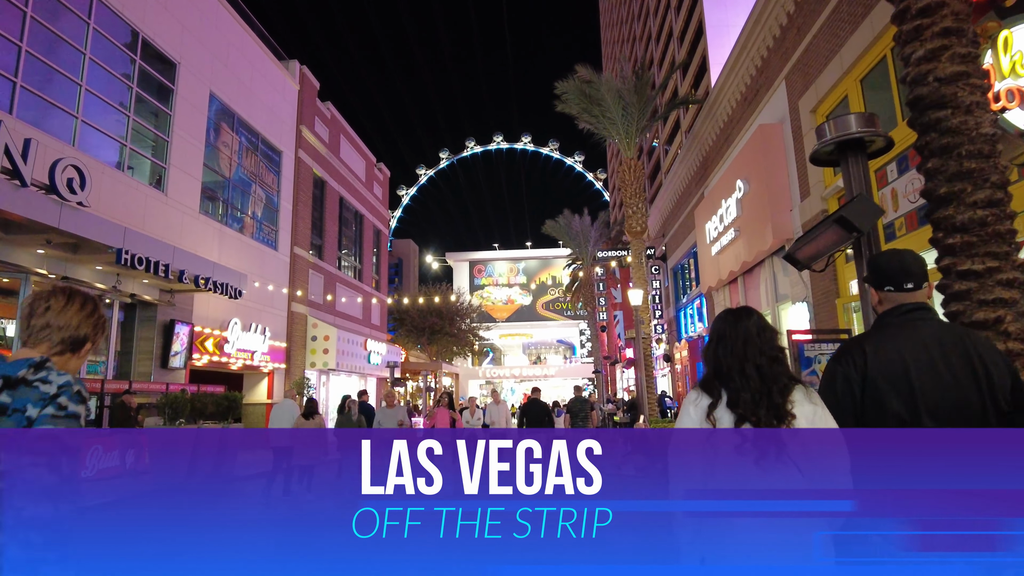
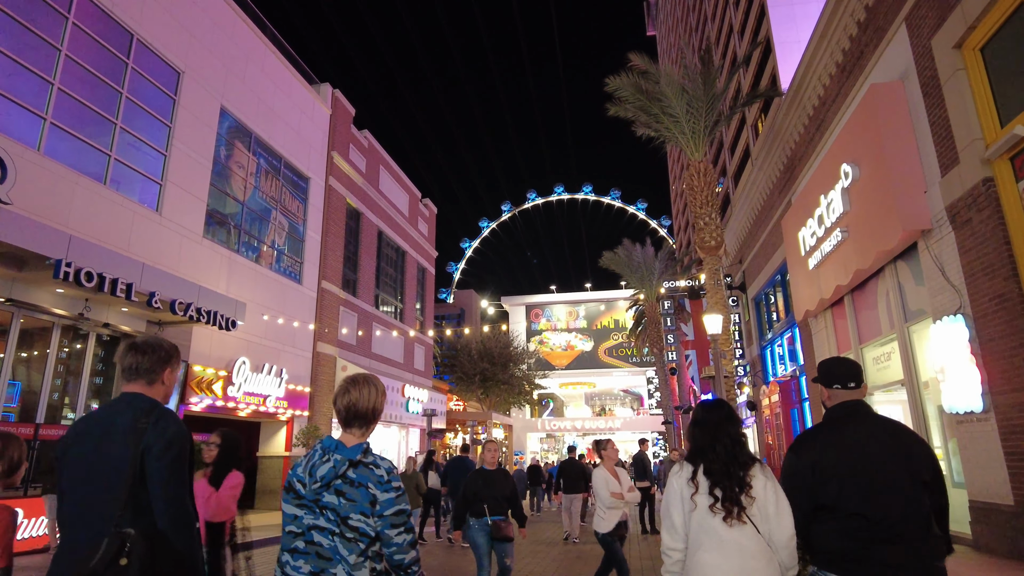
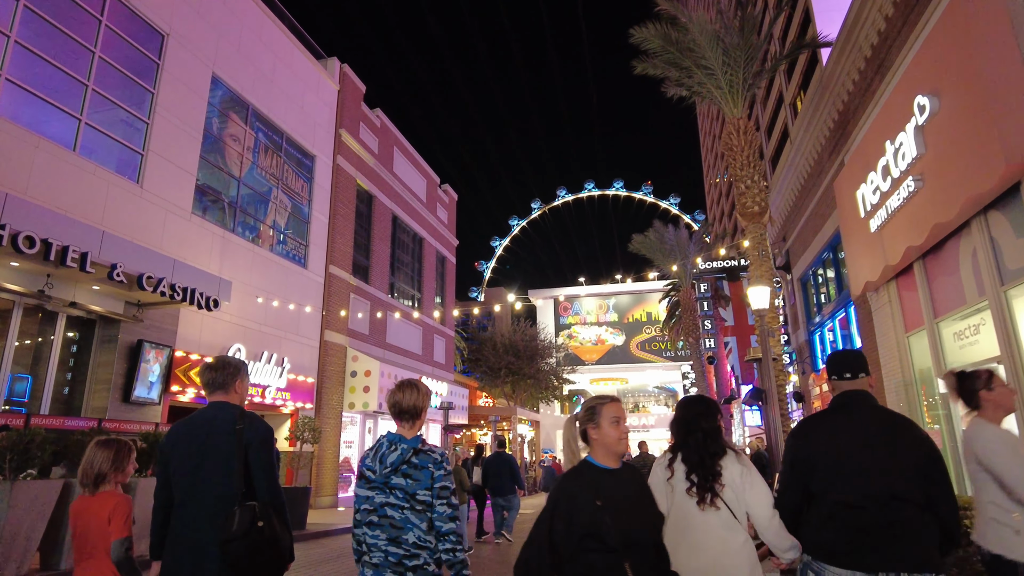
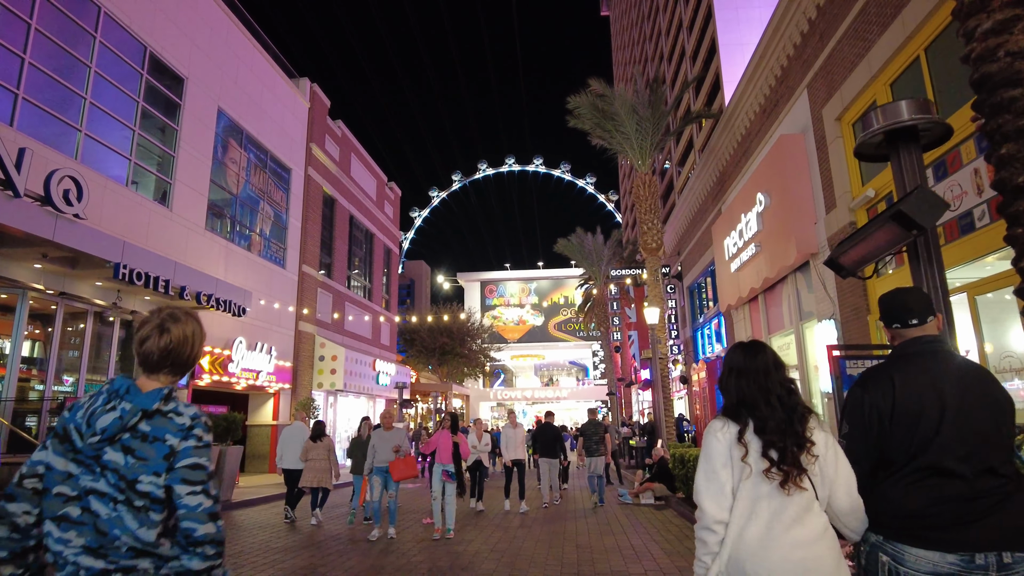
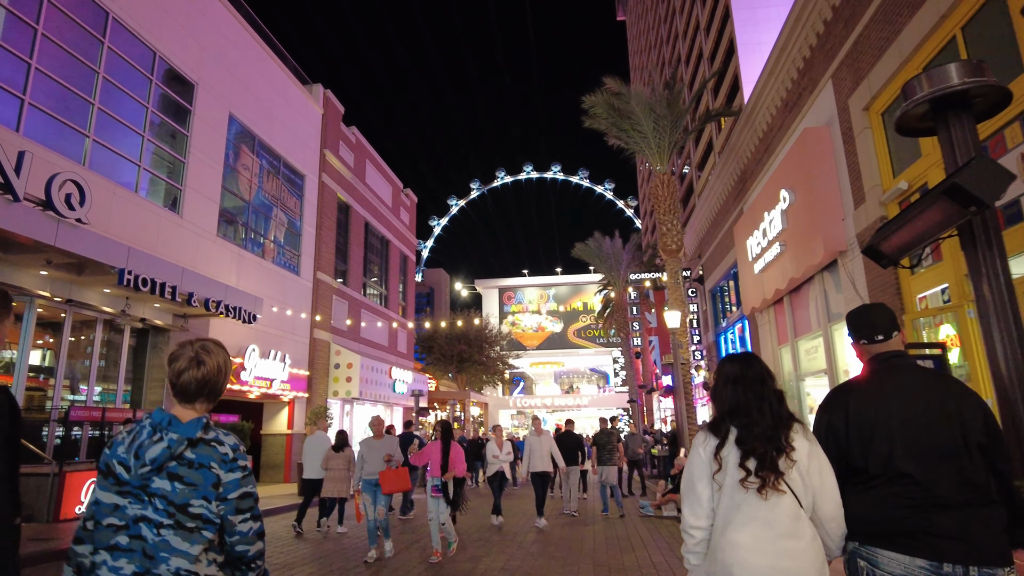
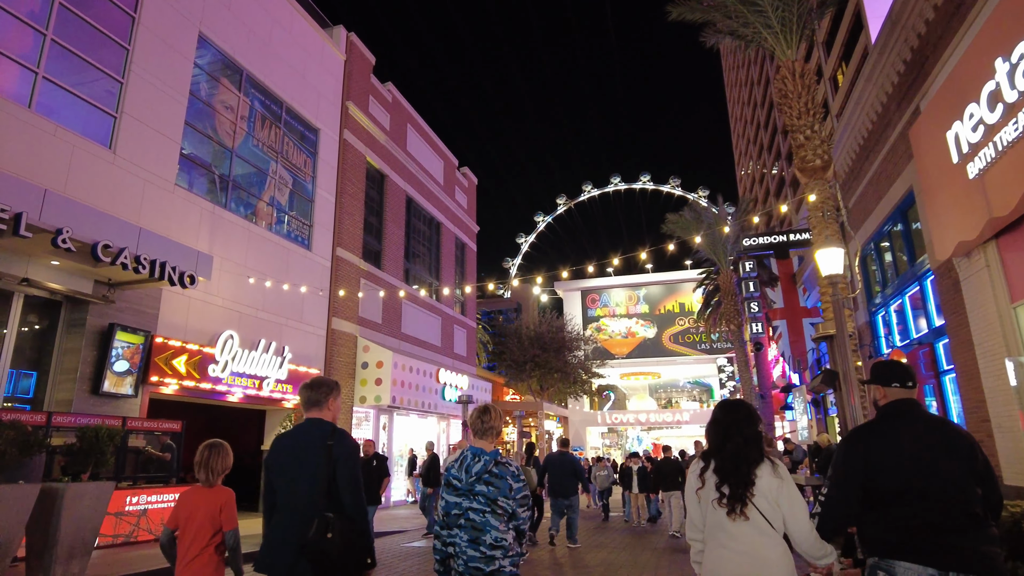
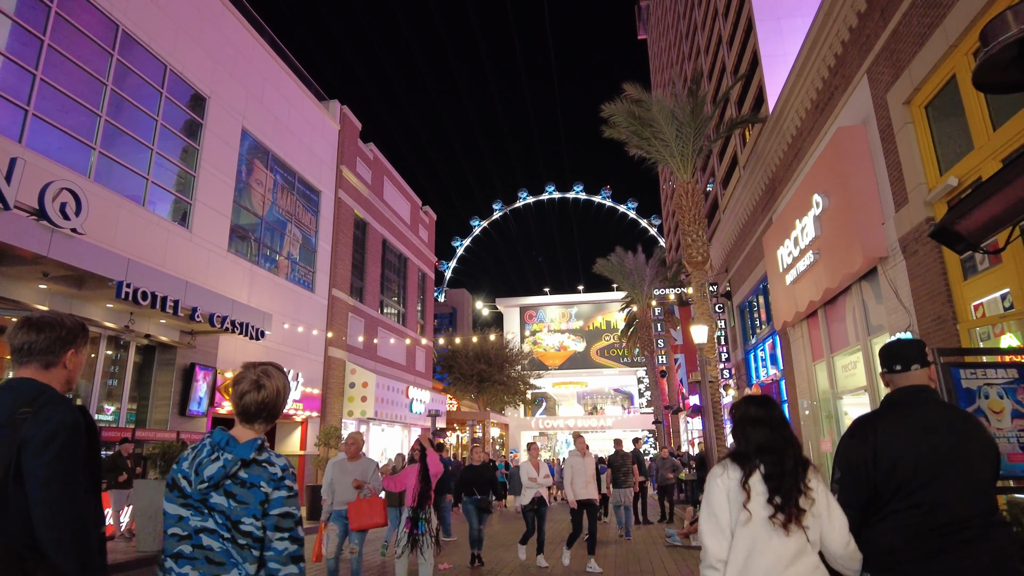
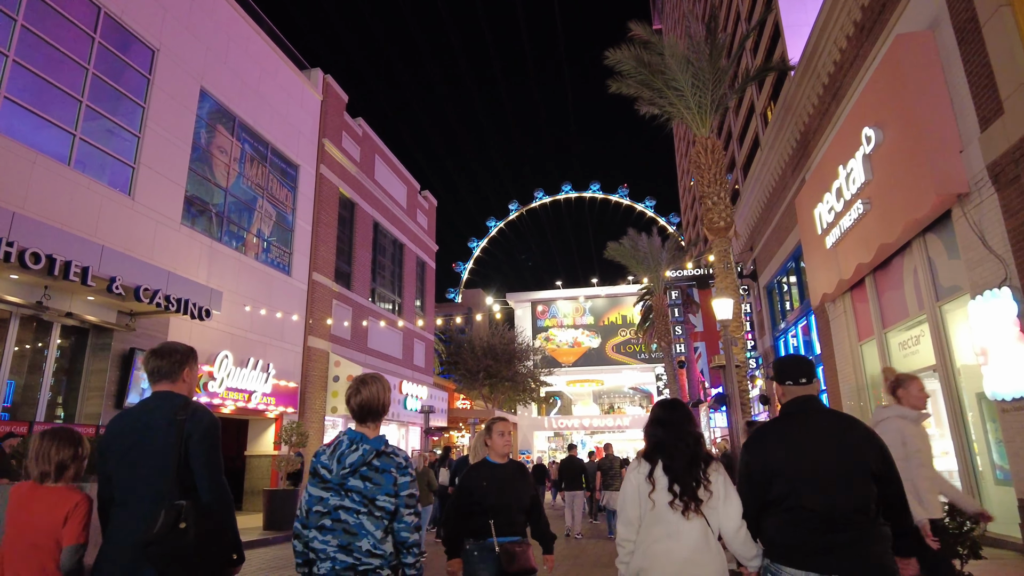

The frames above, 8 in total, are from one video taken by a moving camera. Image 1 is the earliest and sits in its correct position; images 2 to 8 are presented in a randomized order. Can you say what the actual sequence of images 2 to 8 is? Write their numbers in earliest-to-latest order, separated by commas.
4, 5, 7, 2, 8, 3, 6
